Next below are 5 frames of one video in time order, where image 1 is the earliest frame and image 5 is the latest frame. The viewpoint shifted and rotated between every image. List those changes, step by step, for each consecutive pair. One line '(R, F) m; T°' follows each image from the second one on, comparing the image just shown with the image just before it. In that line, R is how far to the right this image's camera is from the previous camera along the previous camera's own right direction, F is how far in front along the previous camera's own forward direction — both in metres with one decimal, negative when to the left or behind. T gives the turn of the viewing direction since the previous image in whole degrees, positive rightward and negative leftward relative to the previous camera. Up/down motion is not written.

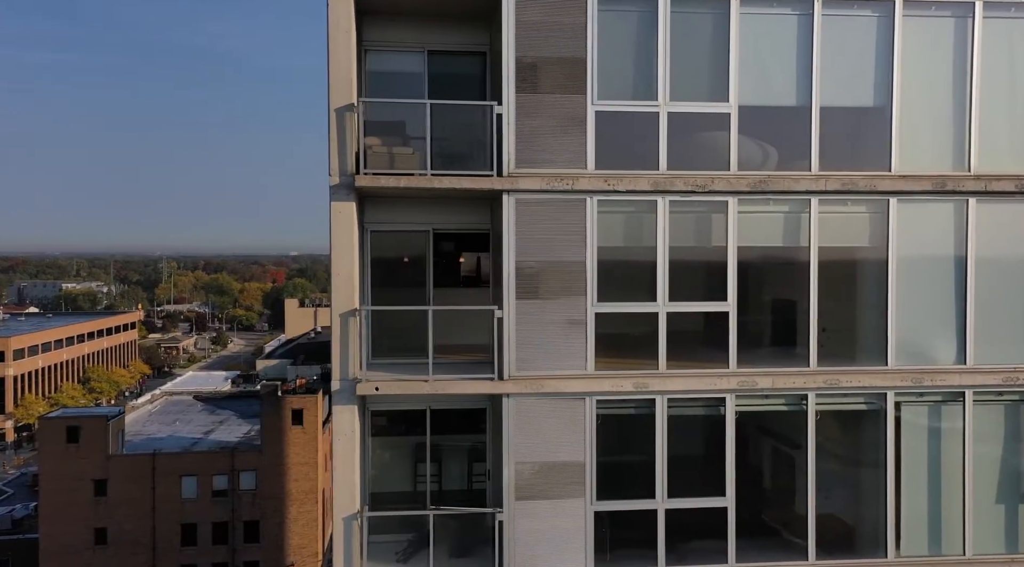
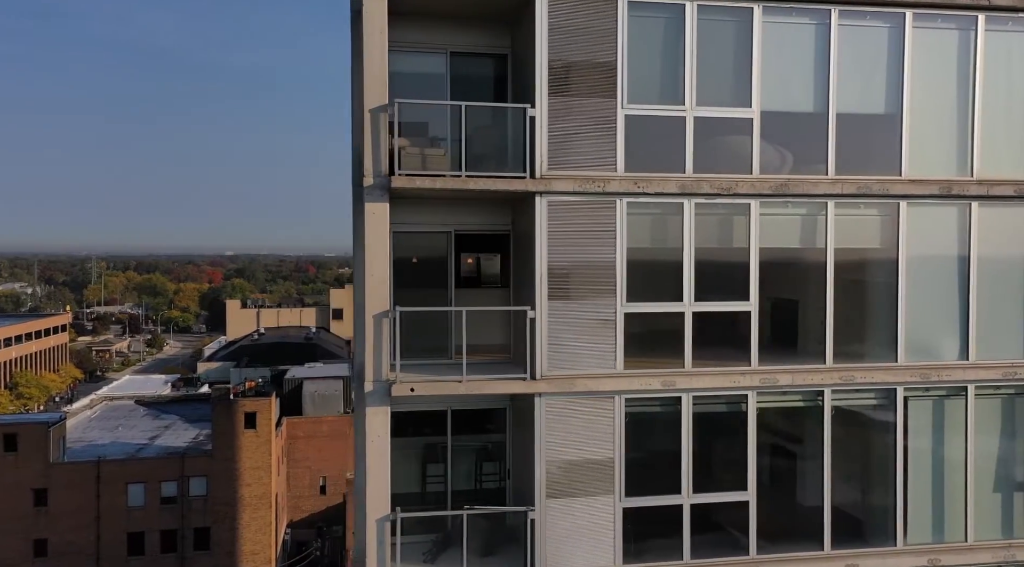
(-1.1, -0.1) m; +4°
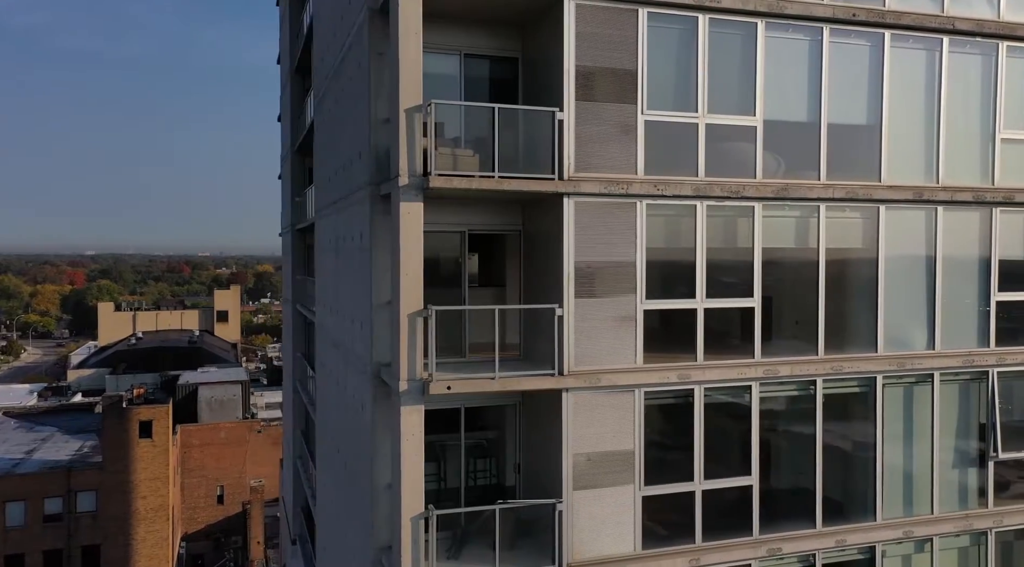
(-1.8, -0.1) m; +8°
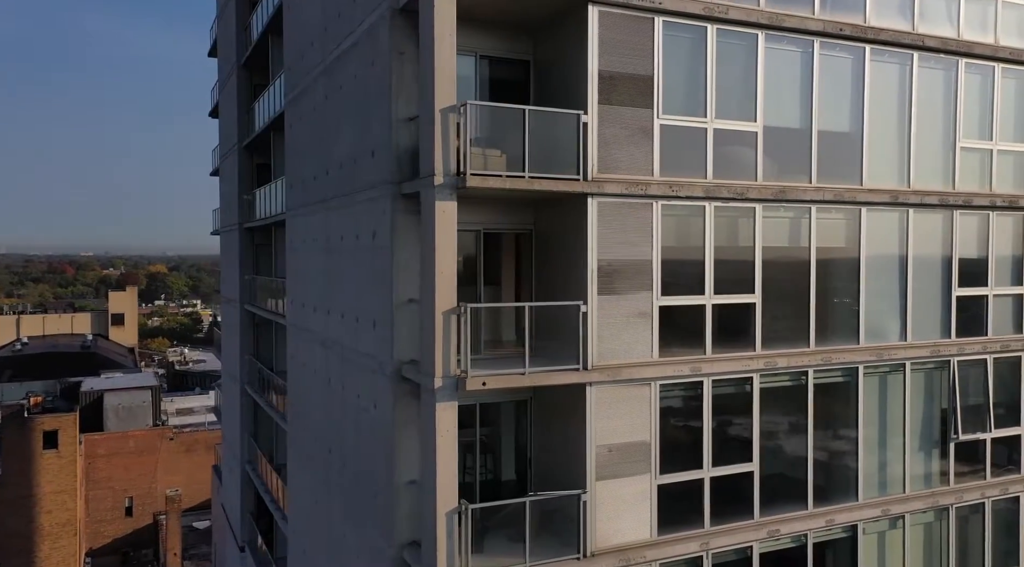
(-1.6, -0.1) m; +7°
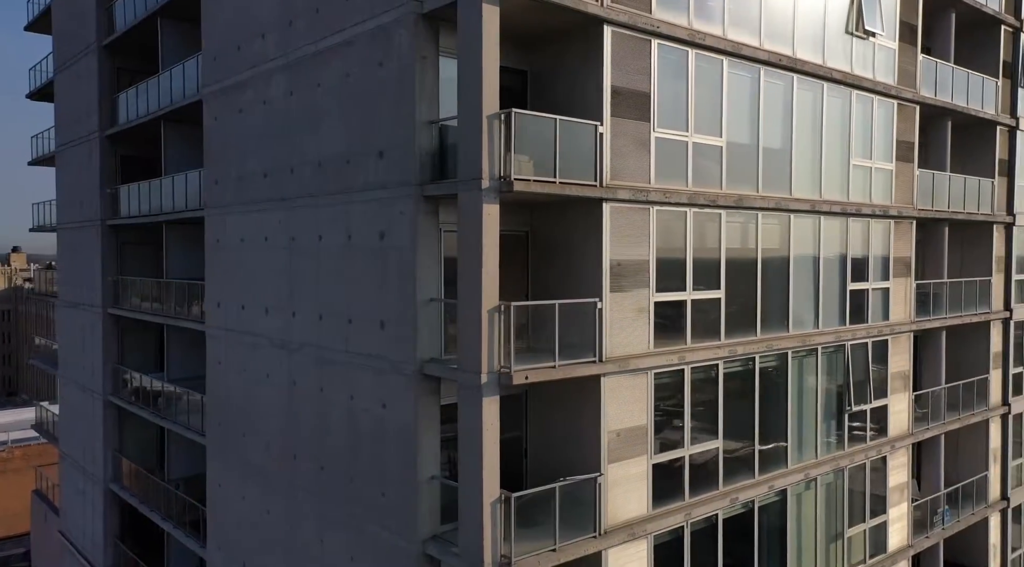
(-3.3, -0.1) m; +16°
